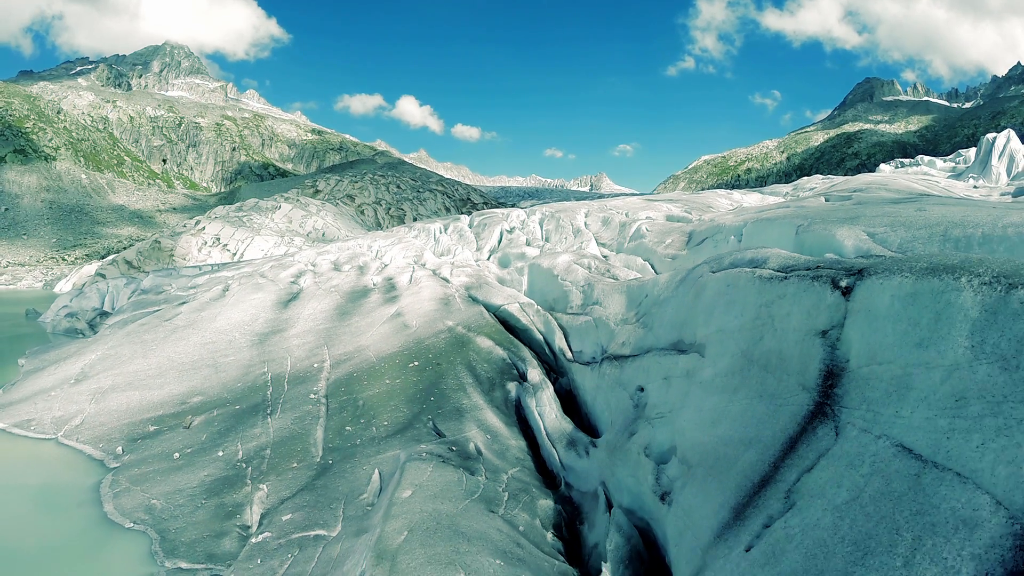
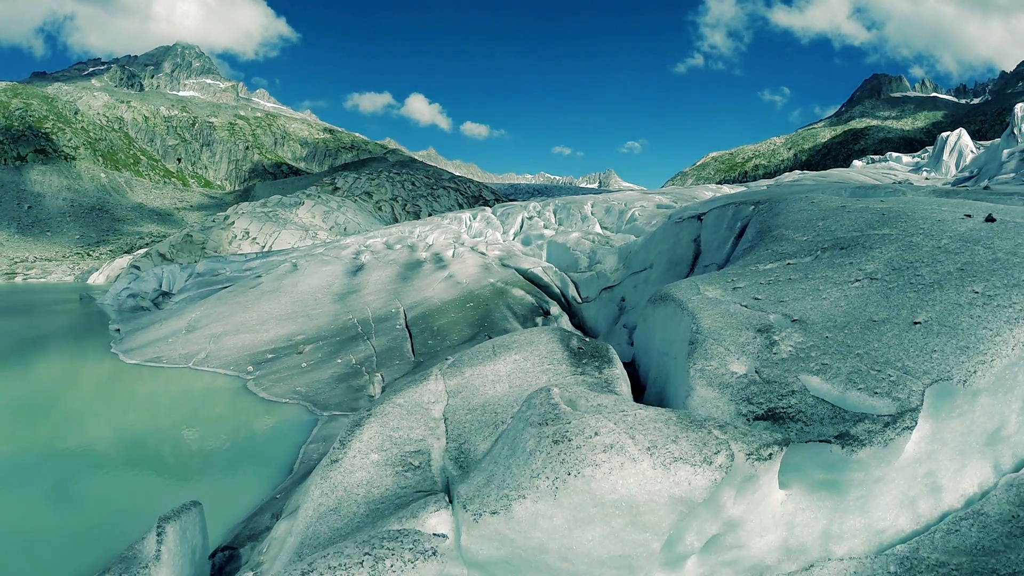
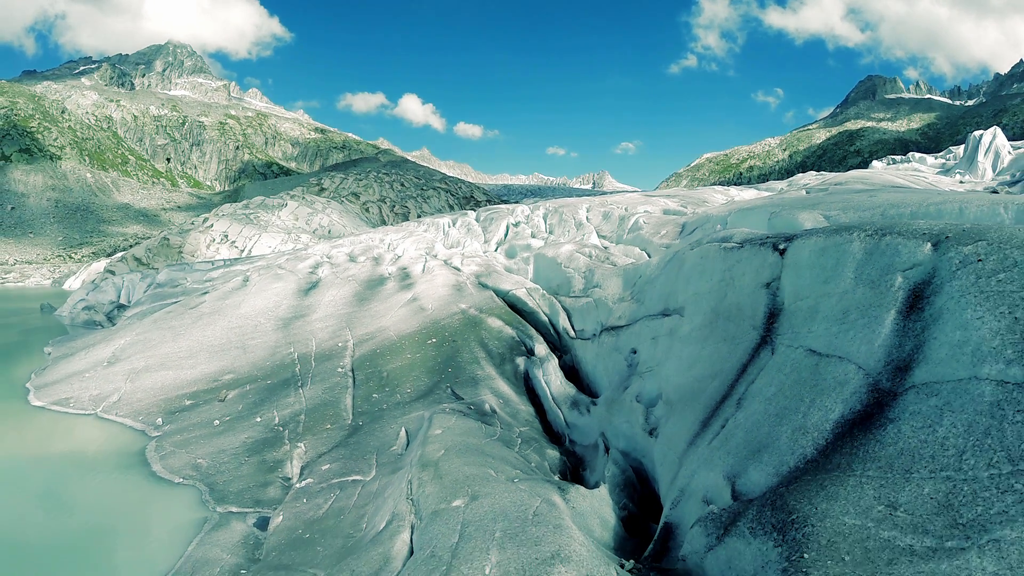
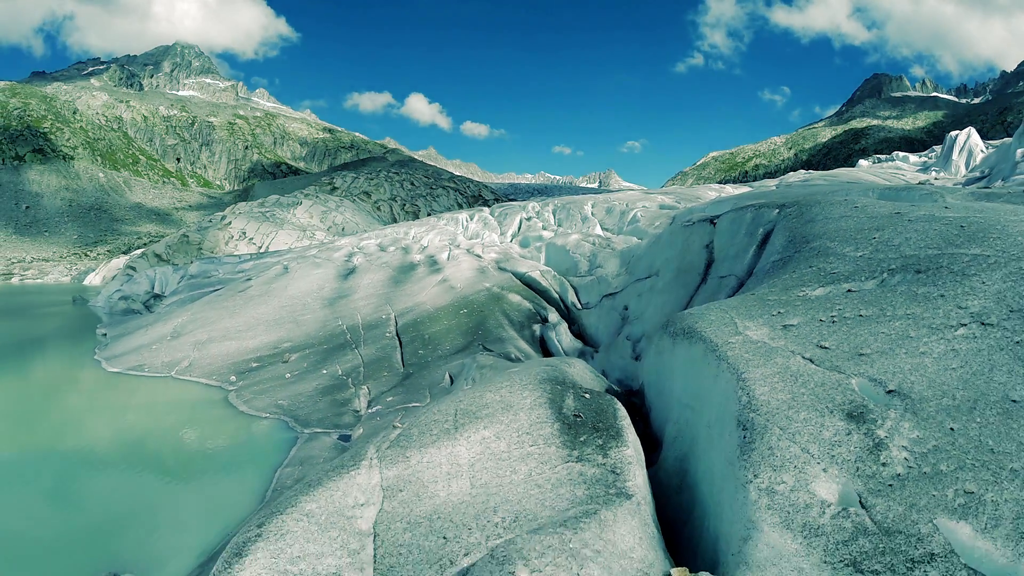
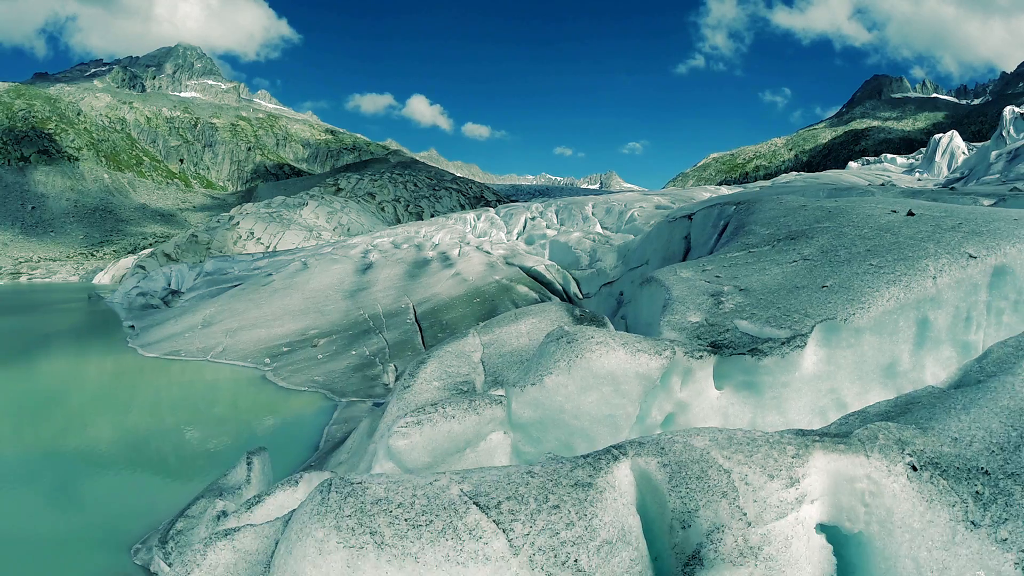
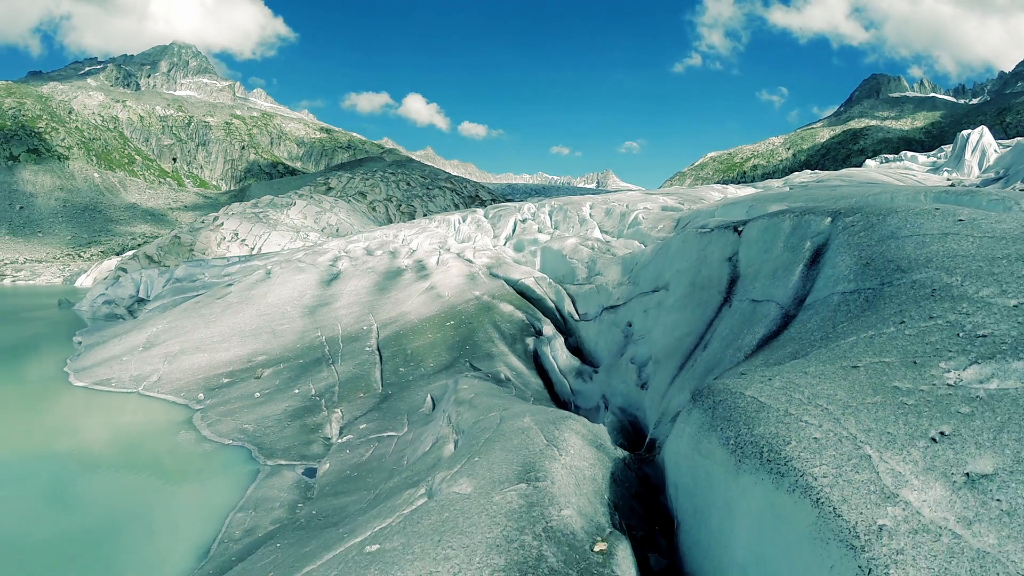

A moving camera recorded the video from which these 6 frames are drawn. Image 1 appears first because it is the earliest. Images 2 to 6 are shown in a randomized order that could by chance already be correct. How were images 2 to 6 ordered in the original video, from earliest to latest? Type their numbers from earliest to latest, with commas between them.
3, 6, 4, 2, 5
